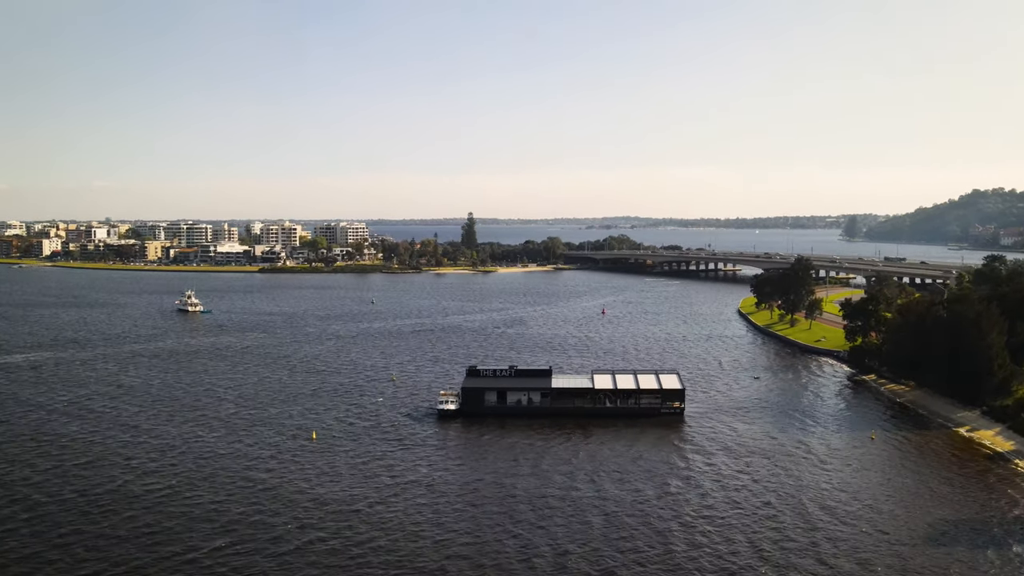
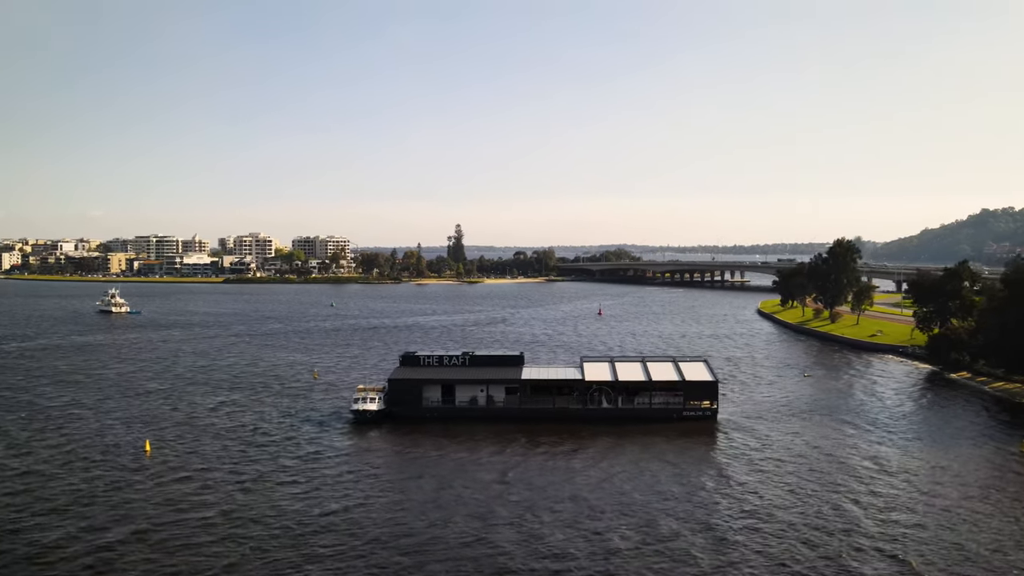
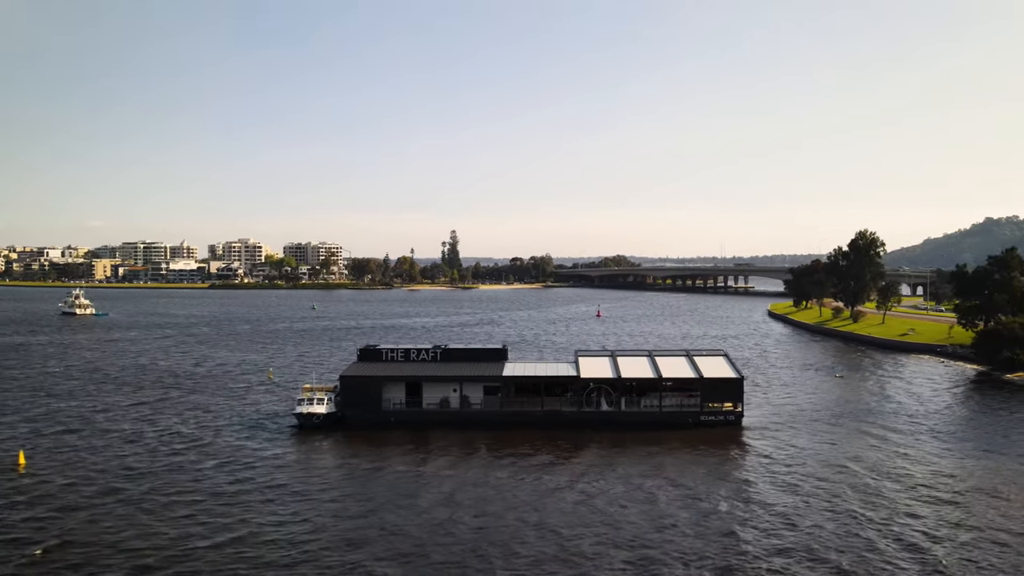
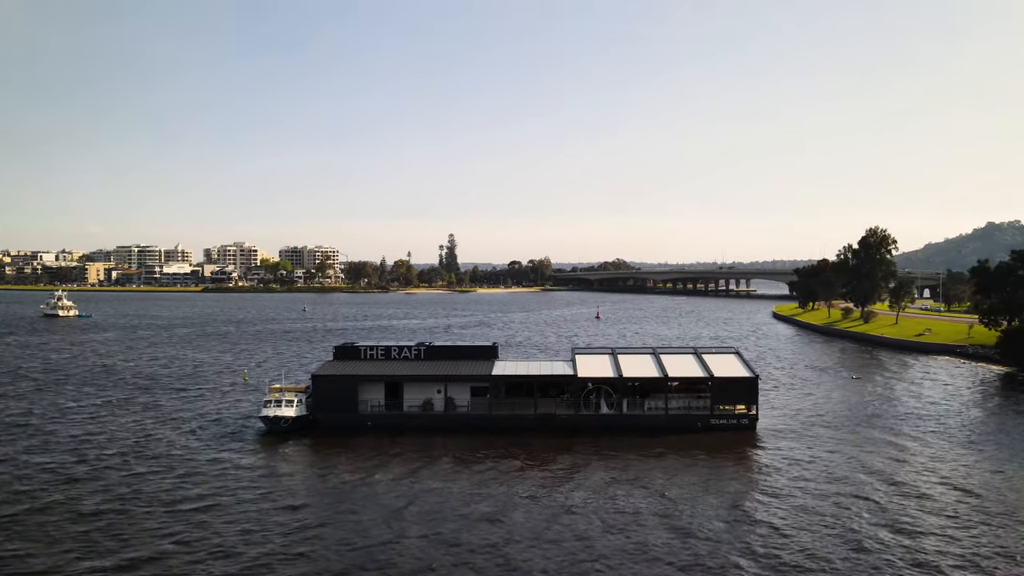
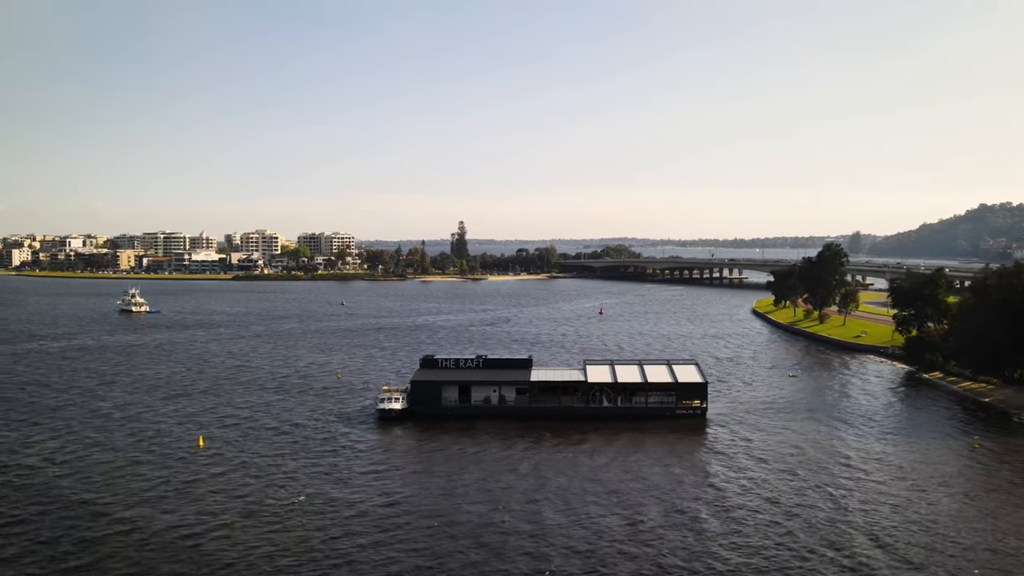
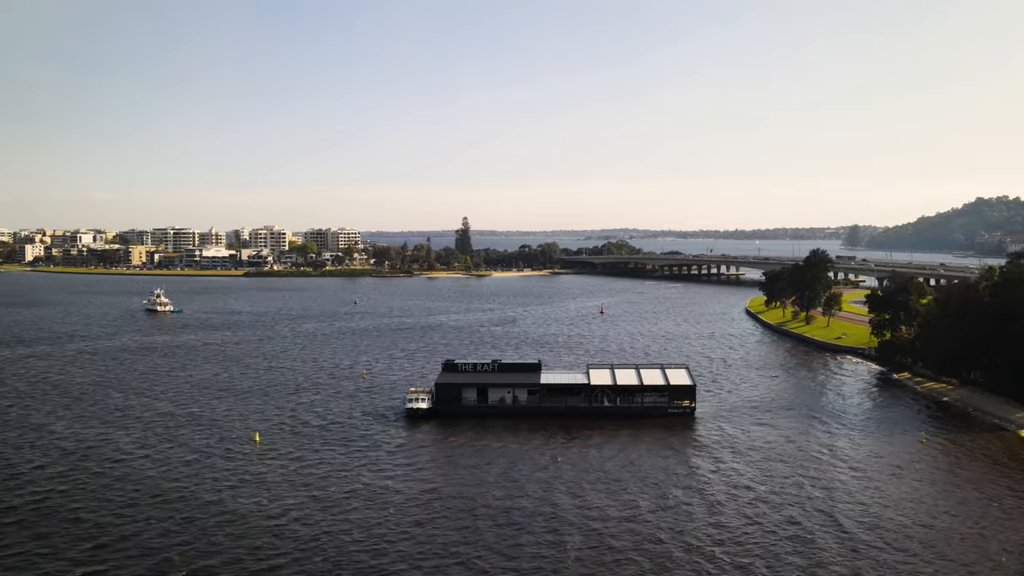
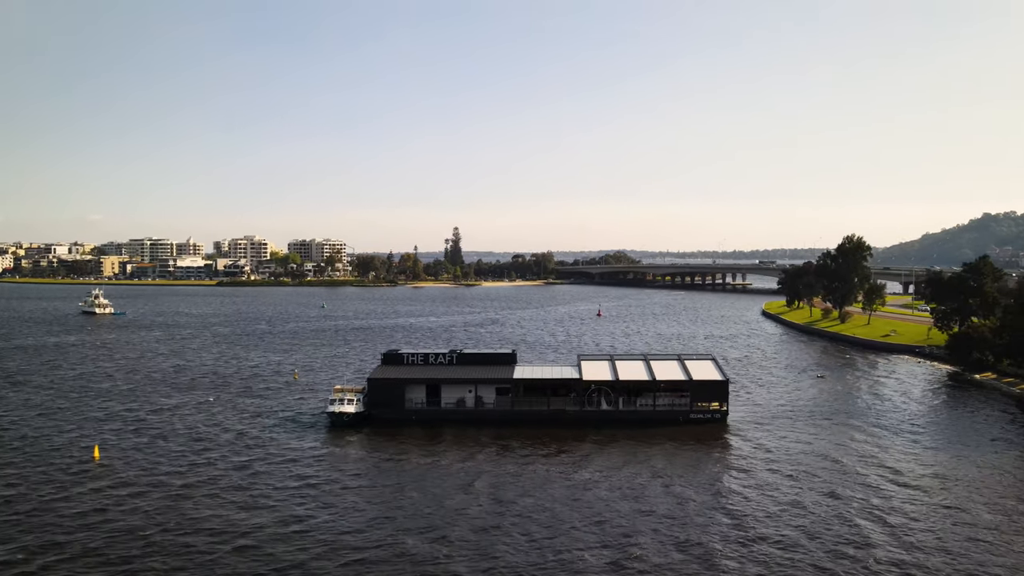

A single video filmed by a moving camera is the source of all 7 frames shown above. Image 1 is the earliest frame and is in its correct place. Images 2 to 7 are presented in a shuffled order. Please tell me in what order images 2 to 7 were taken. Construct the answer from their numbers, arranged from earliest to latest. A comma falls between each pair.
6, 5, 2, 7, 3, 4
